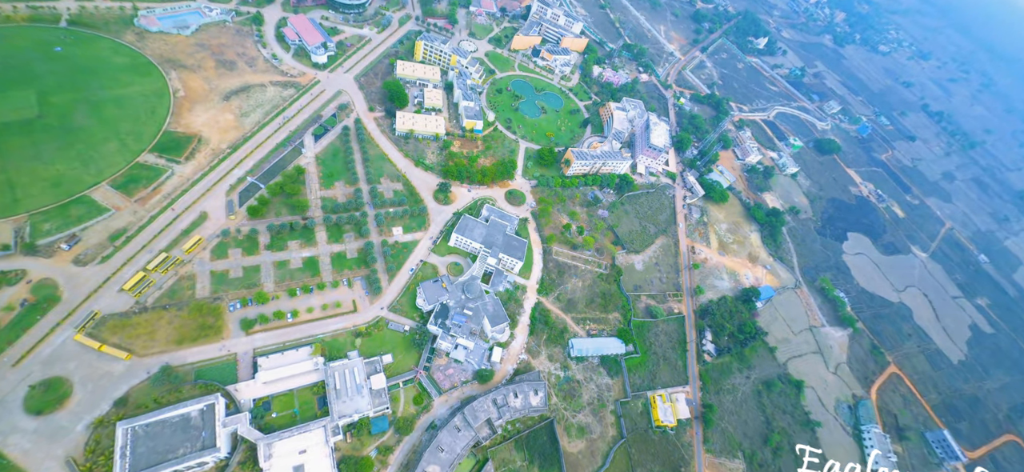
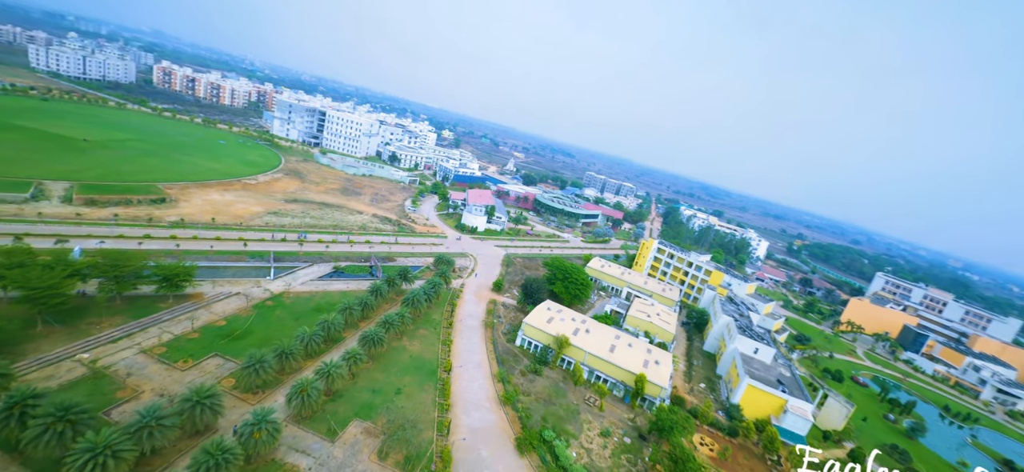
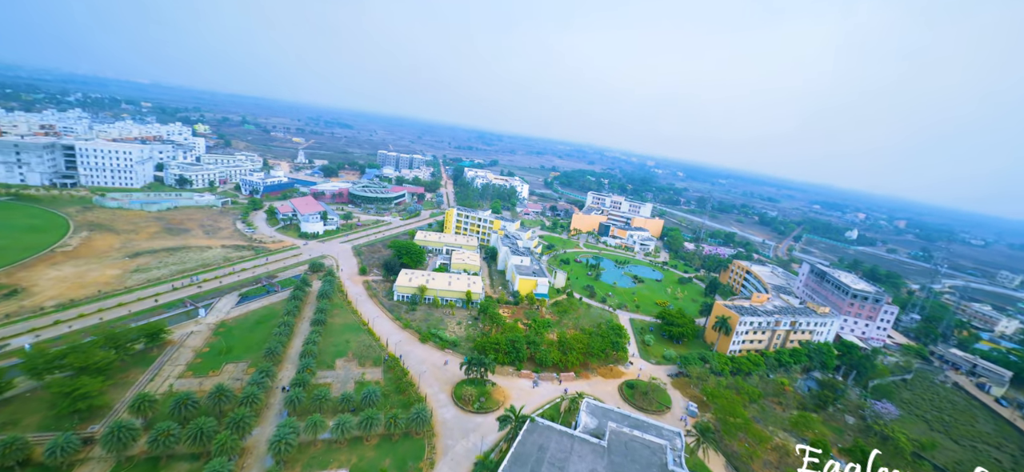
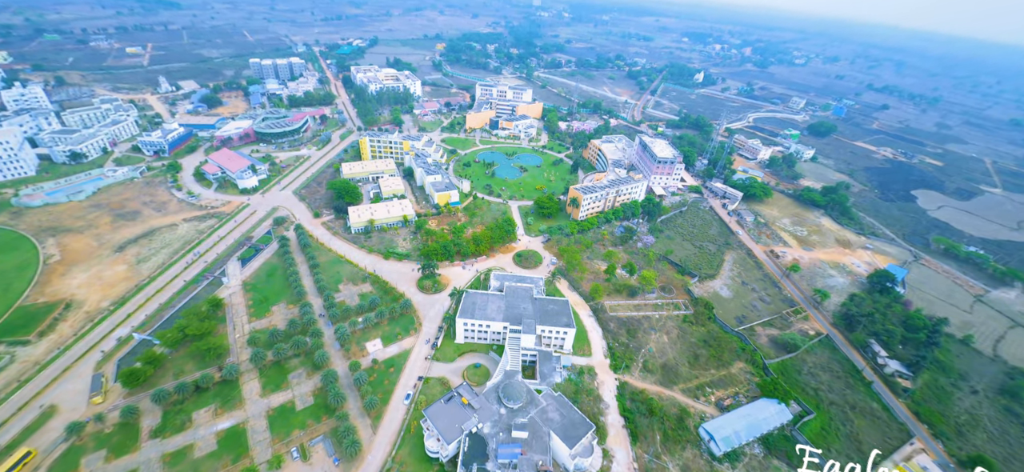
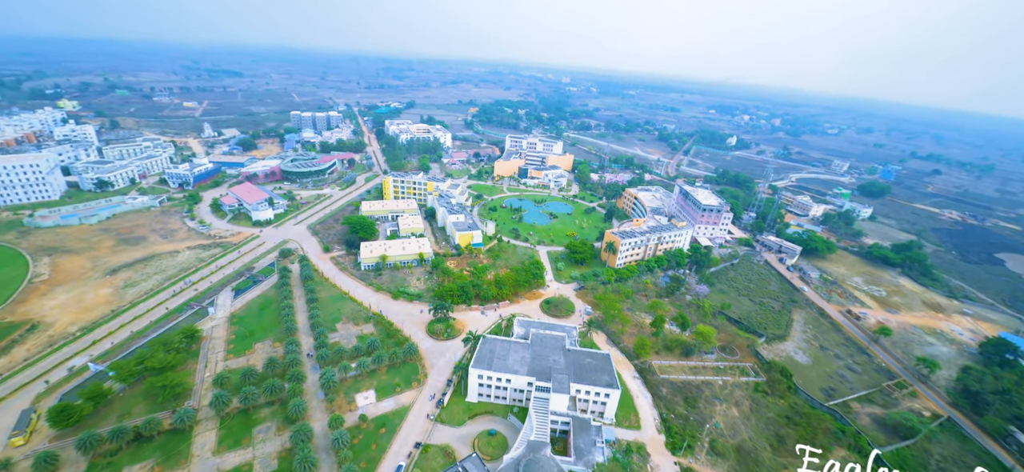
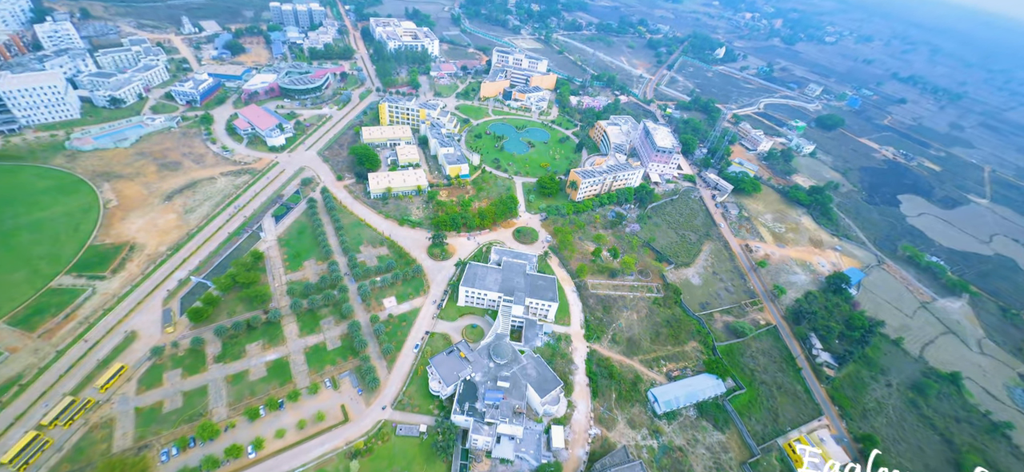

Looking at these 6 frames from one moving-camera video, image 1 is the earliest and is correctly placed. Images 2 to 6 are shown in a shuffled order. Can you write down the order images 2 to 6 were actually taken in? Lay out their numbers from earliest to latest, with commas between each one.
6, 4, 5, 3, 2
